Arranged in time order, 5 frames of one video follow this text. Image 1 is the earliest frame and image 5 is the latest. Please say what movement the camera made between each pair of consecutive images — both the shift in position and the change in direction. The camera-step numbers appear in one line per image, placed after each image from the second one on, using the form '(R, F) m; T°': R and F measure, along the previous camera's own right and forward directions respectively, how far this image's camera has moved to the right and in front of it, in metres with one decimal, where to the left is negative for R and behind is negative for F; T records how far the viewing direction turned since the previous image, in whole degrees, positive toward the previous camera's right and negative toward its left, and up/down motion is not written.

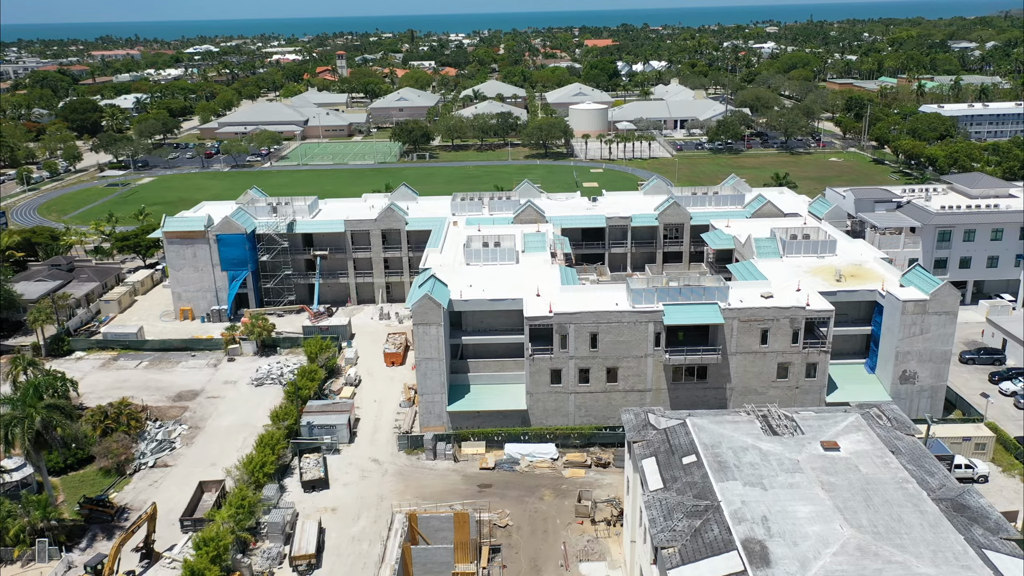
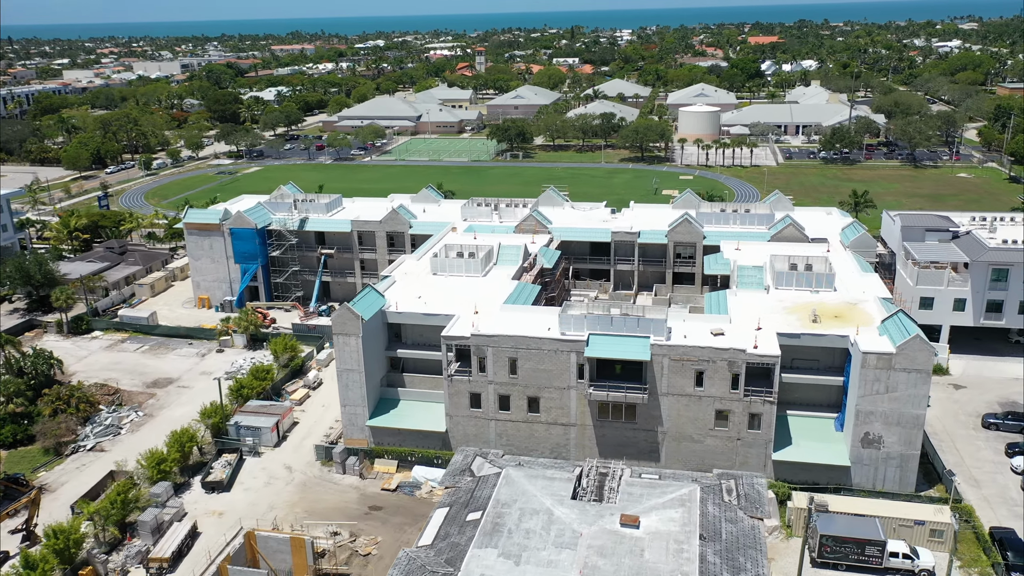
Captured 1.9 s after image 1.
(+16.2, +4.7) m; -12°
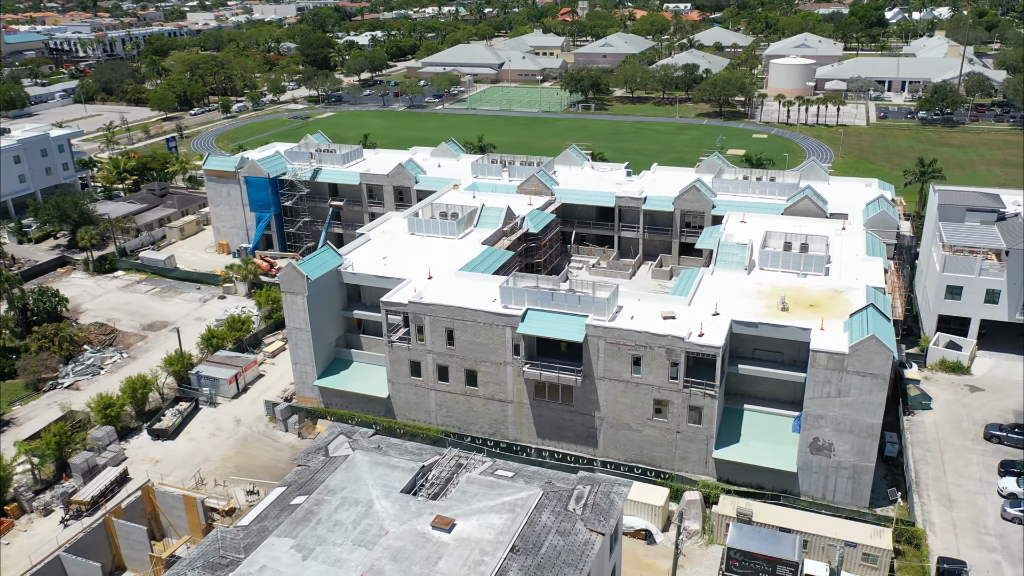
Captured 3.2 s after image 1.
(+11.2, +3.6) m; -8°
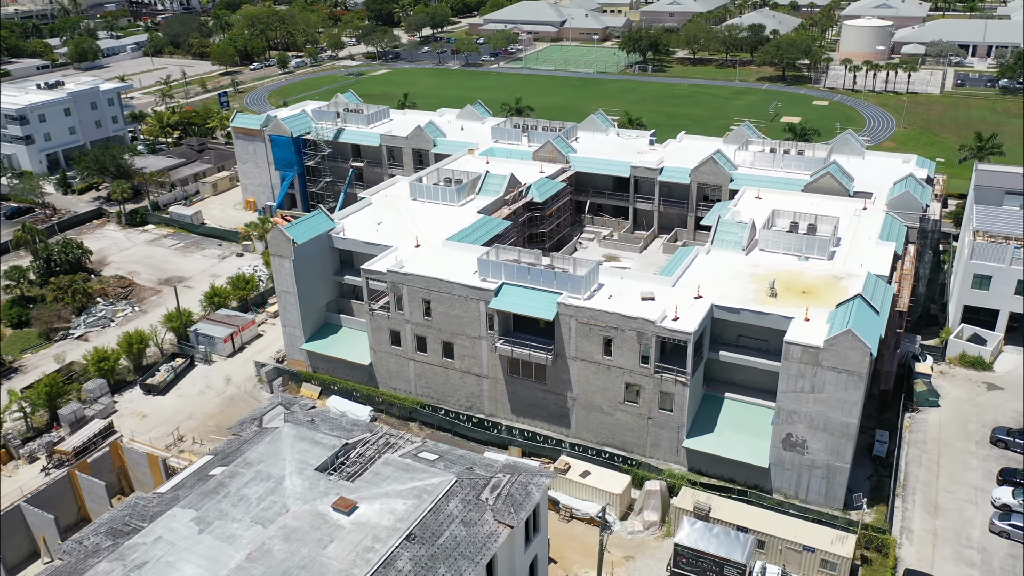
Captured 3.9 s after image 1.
(+6.0, +1.6) m; -5°
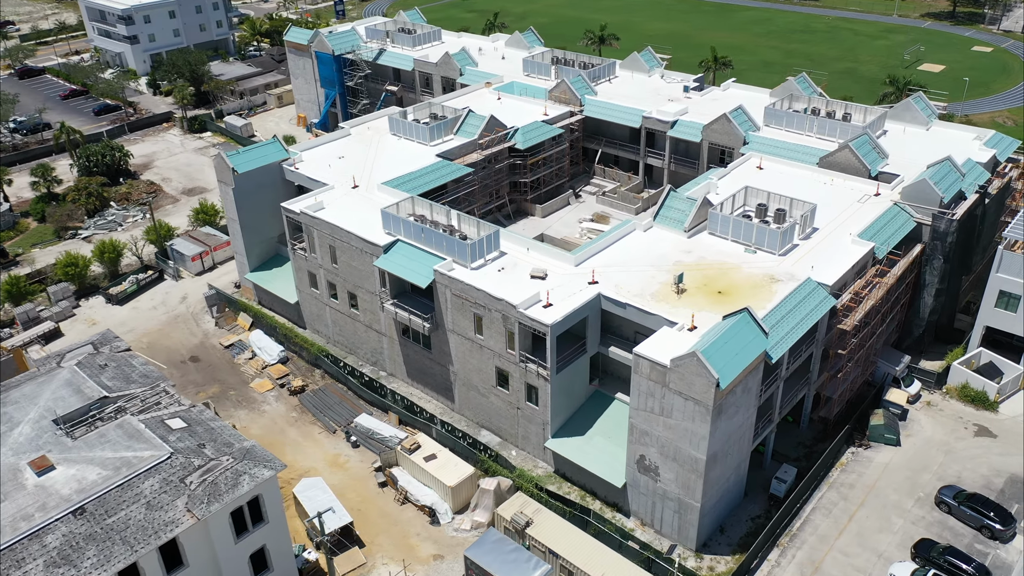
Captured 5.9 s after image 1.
(+15.8, +6.1) m; -13°
